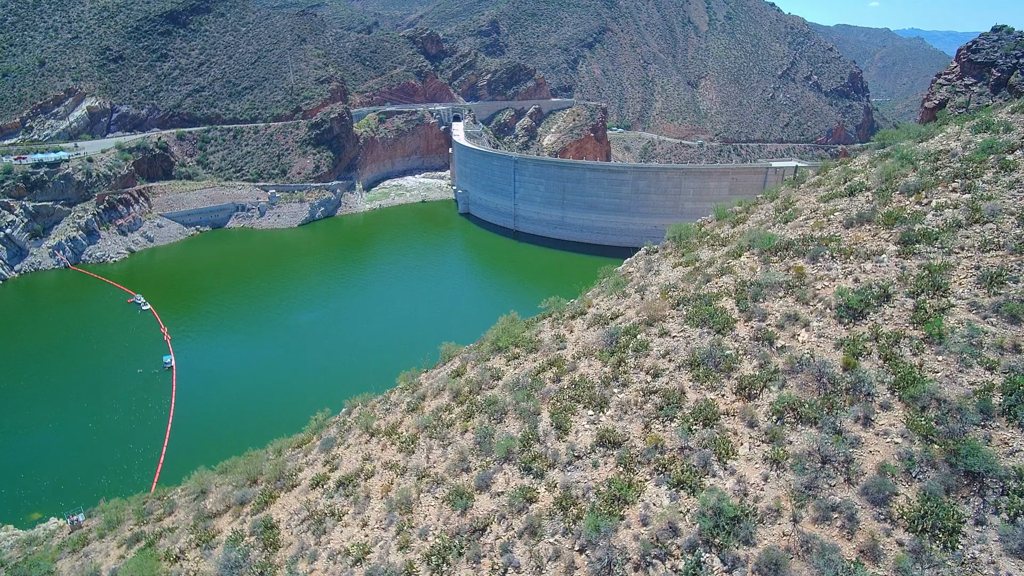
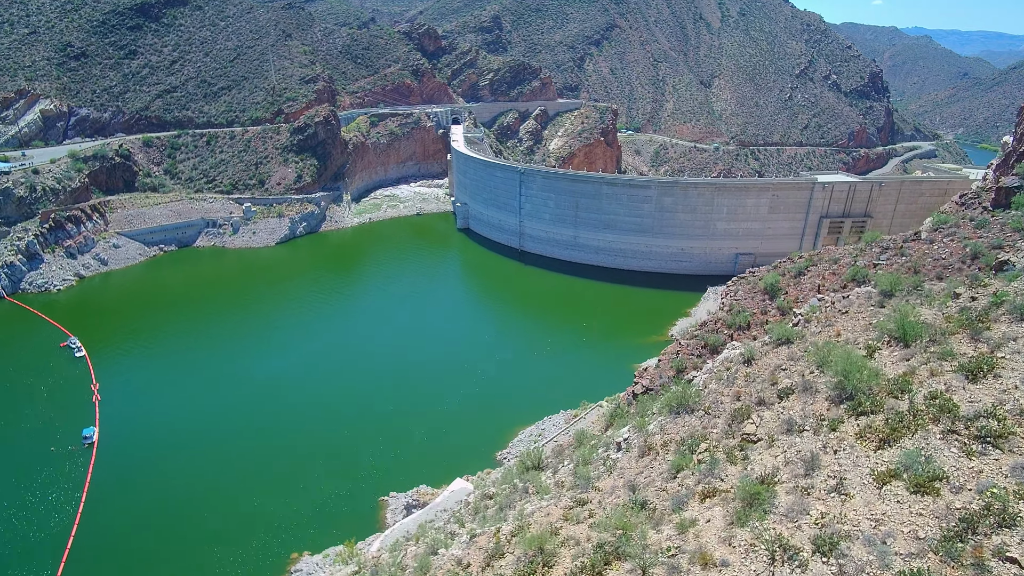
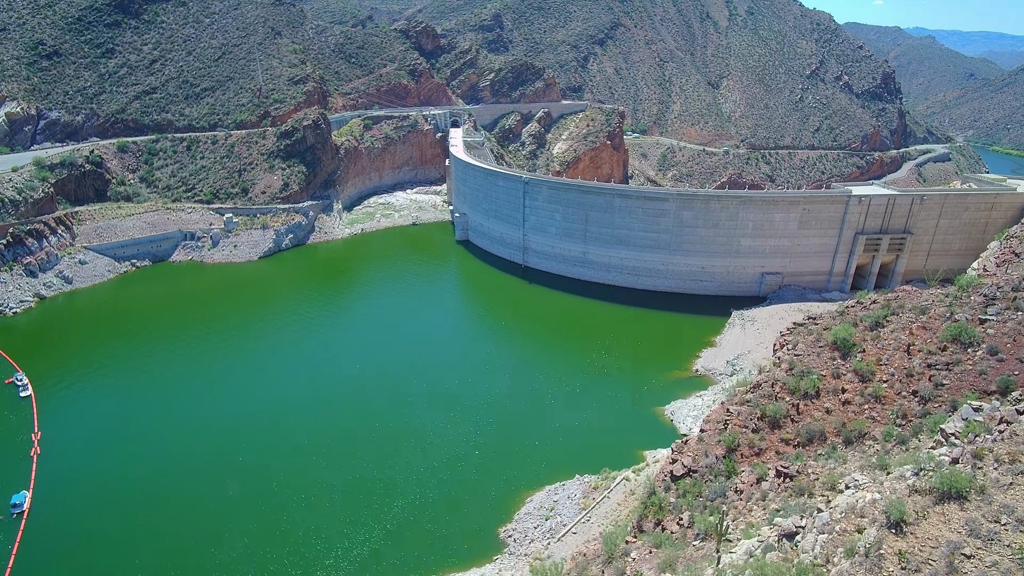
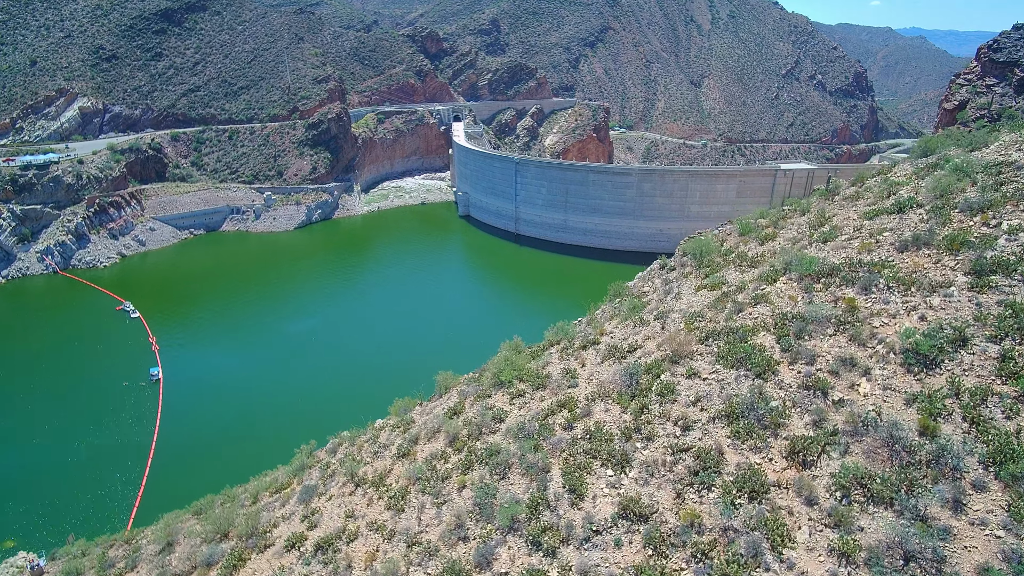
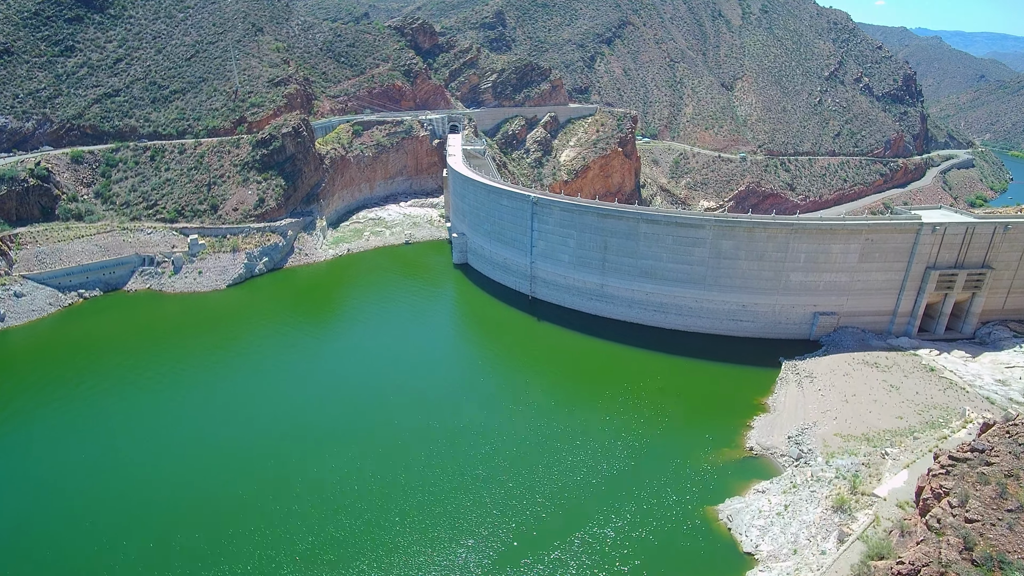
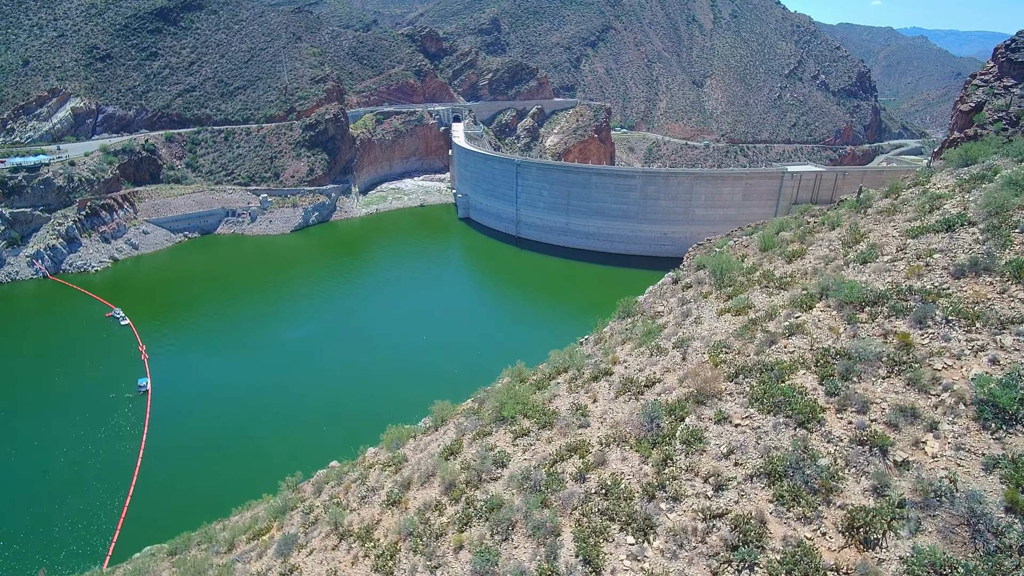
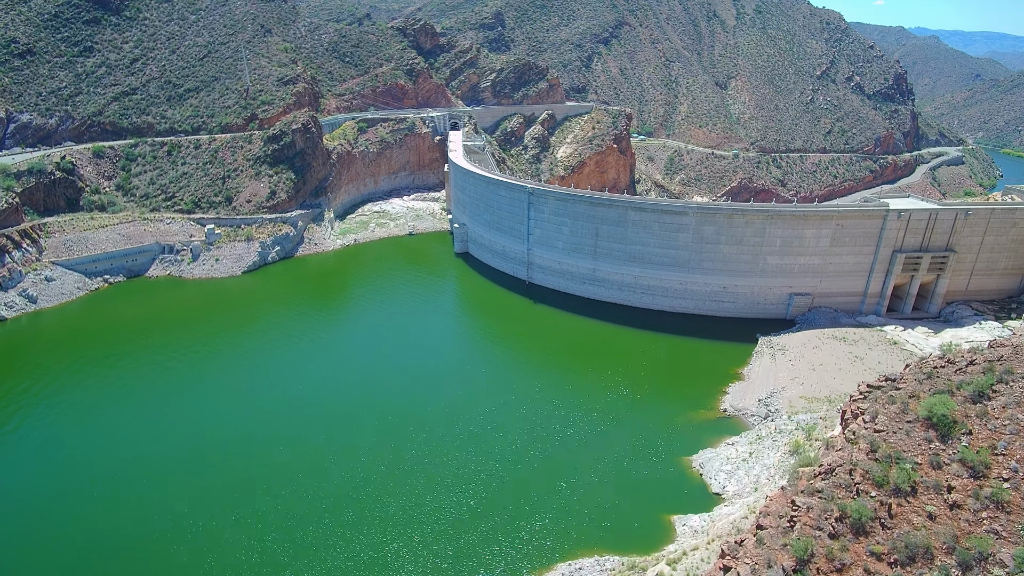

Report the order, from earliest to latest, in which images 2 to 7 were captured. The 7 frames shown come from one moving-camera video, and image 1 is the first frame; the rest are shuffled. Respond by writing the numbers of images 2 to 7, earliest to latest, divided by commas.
4, 6, 2, 3, 7, 5
